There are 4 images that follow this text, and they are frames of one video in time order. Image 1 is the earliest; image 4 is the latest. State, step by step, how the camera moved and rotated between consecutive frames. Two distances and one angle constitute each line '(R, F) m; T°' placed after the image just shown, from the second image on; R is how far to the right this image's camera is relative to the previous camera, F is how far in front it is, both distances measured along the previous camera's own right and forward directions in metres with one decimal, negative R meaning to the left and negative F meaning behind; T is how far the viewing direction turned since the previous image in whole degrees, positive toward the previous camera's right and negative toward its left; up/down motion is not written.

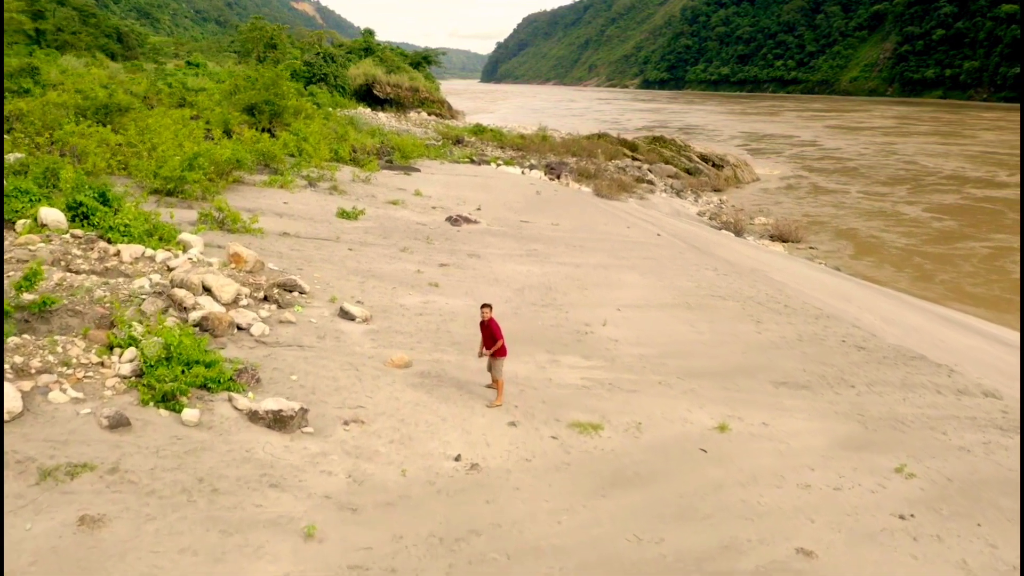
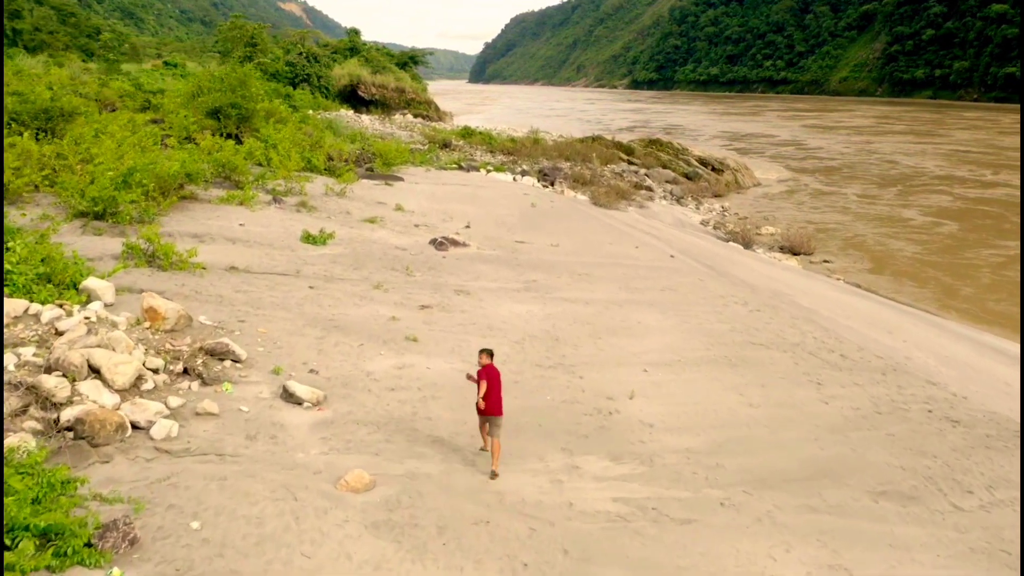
(-0.1, +1.2) m; +1°
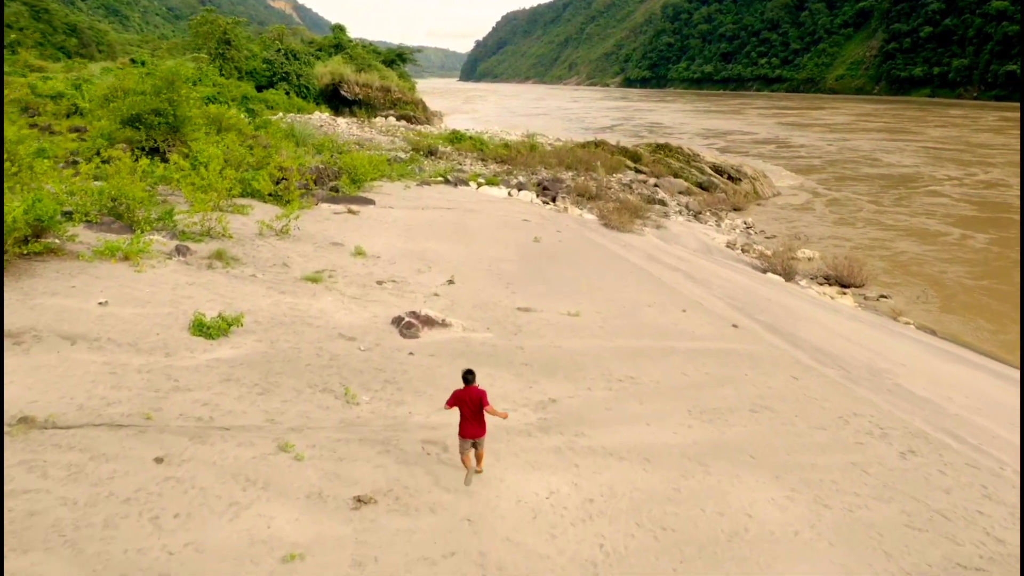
(-0.1, +2.5) m; +1°
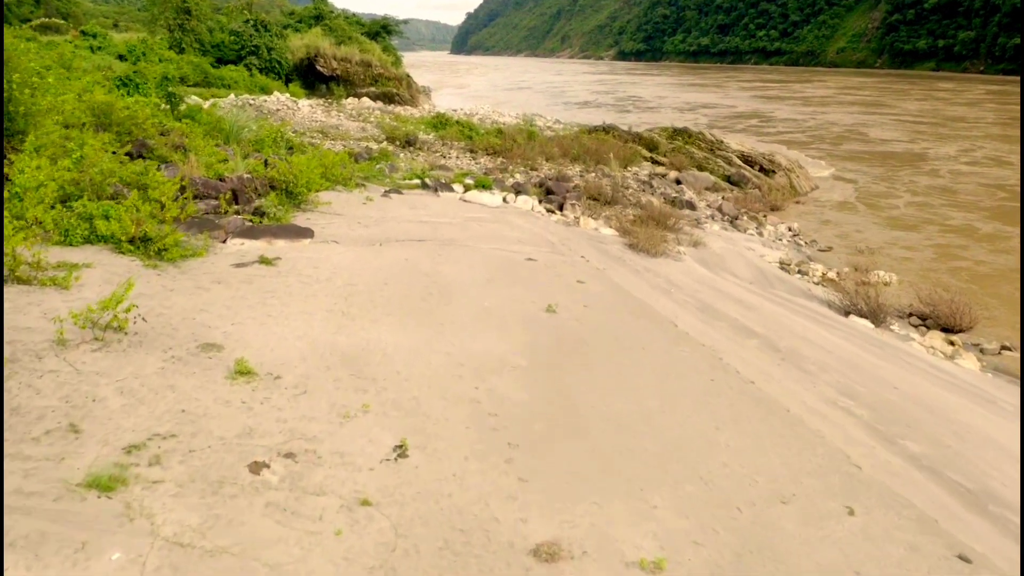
(-0.1, +3.3) m; +1°
